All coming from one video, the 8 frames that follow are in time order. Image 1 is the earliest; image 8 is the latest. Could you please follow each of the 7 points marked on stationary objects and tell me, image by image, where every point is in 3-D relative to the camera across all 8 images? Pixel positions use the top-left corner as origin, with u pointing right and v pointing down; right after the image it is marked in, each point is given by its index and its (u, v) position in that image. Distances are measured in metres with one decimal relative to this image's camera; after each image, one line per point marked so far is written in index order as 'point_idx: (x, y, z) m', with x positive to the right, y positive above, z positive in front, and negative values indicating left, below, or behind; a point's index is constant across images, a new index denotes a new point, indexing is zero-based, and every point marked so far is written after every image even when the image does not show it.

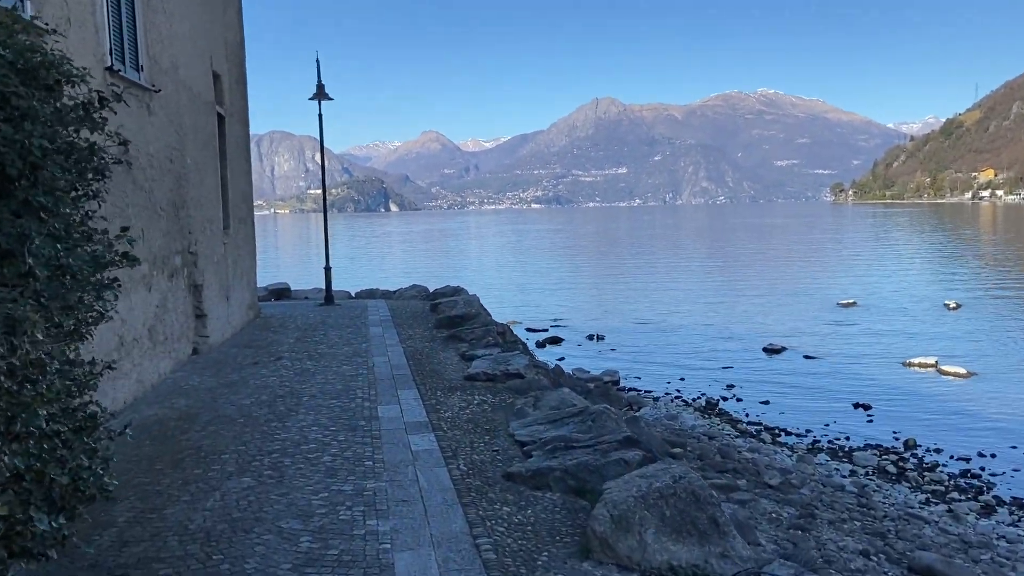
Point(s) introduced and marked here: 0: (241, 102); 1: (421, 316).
0: (-4.8, +3.3, +14.3) m
1: (-1.7, -0.5, +15.0) m
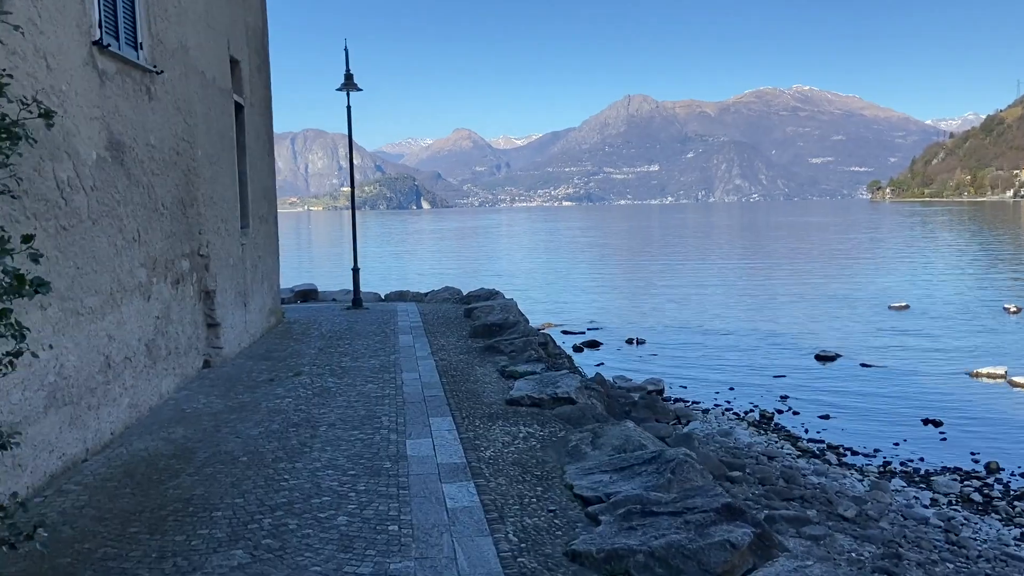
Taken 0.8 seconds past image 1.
0: (-4.1, +3.3, +13.3) m
1: (-1.0, -0.6, +13.9) m
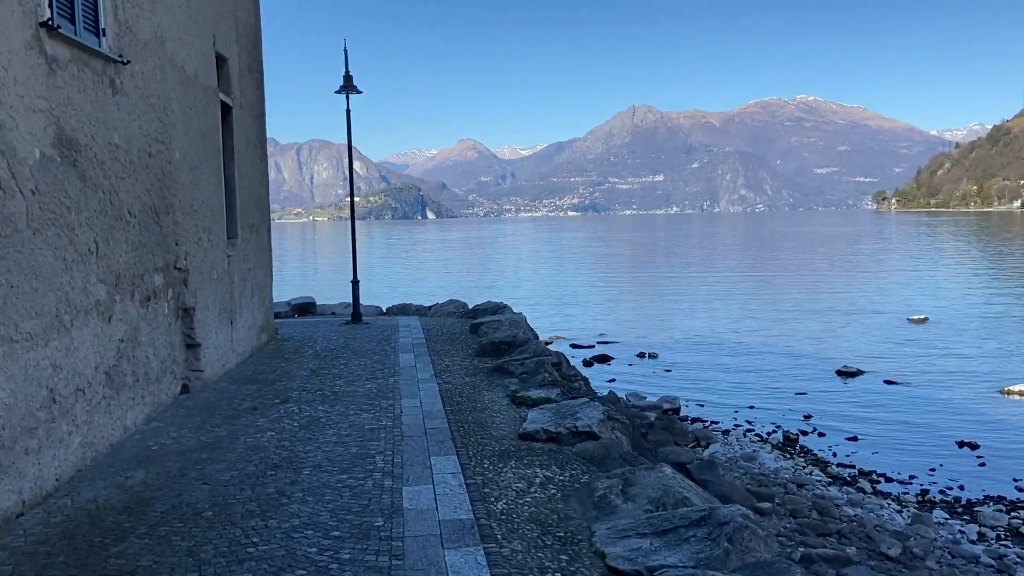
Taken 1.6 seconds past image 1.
0: (-4.0, +3.0, +12.4) m
1: (-0.9, -0.8, +13.0) m
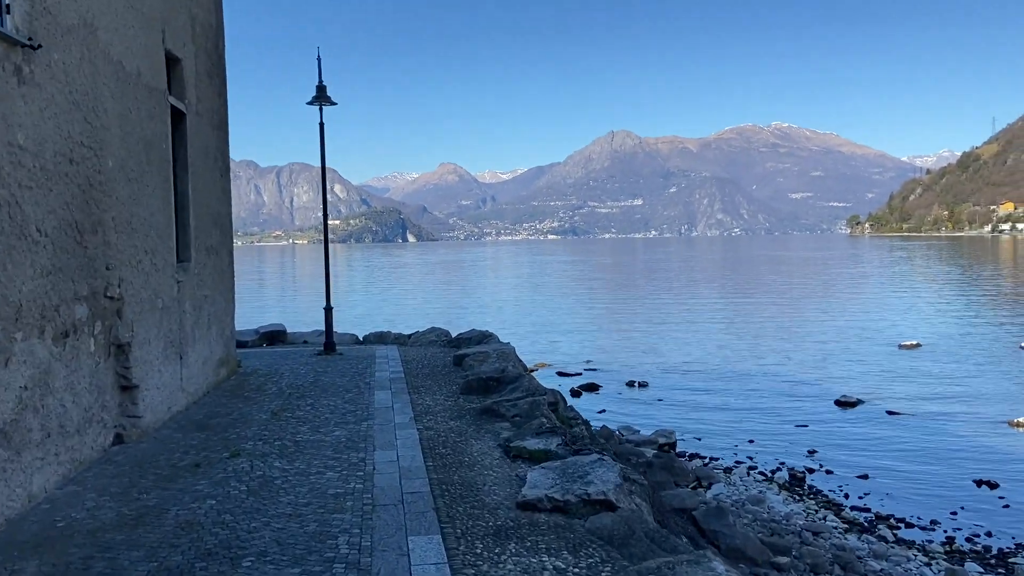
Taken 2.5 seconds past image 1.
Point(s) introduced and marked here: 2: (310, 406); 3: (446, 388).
0: (-4.1, +2.6, +11.2) m
1: (-1.1, -1.3, +11.7) m
2: (-2.3, -1.4, +9.2) m
3: (-0.9, -1.3, +10.4) m
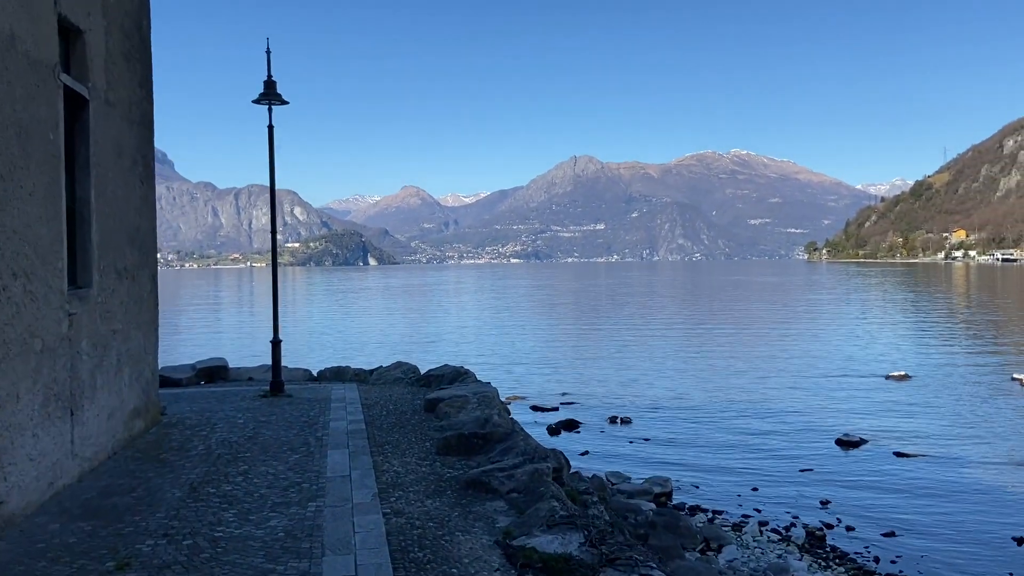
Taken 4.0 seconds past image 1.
0: (-4.3, +2.3, +9.2) m
1: (-1.2, -1.7, +9.7) m
2: (-2.4, -1.7, +7.1) m
3: (-1.0, -1.7, +8.4) m
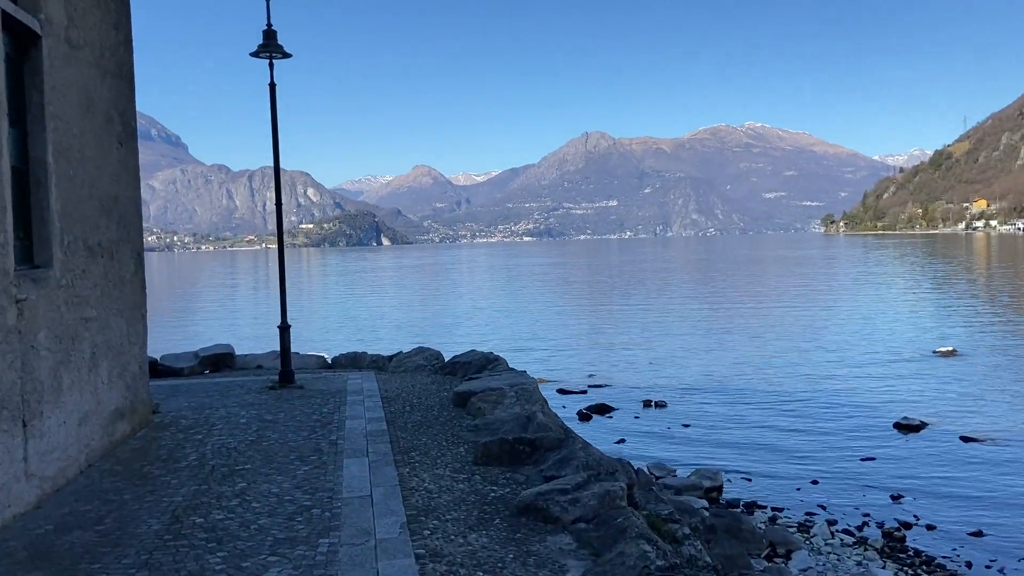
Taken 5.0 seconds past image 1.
0: (-3.9, +2.5, +7.7) m
1: (-0.8, -1.4, +8.3) m
2: (-1.9, -1.5, +5.7) m
3: (-0.5, -1.4, +7.0) m
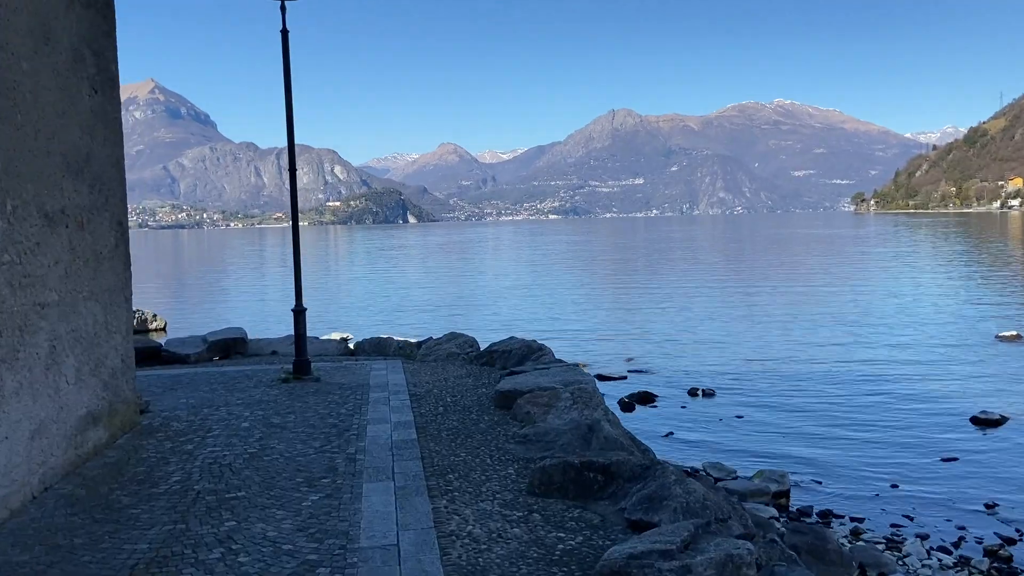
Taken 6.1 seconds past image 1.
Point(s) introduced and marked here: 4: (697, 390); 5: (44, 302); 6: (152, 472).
0: (-3.4, +2.6, +6.2) m
1: (-0.3, -1.2, +6.9) m
2: (-1.6, -1.4, +4.3) m
3: (-0.1, -1.3, +5.5) m
4: (+4.5, -2.5, +19.2) m
5: (-3.2, -0.1, +5.6) m
6: (-2.6, -1.3, +5.8) m
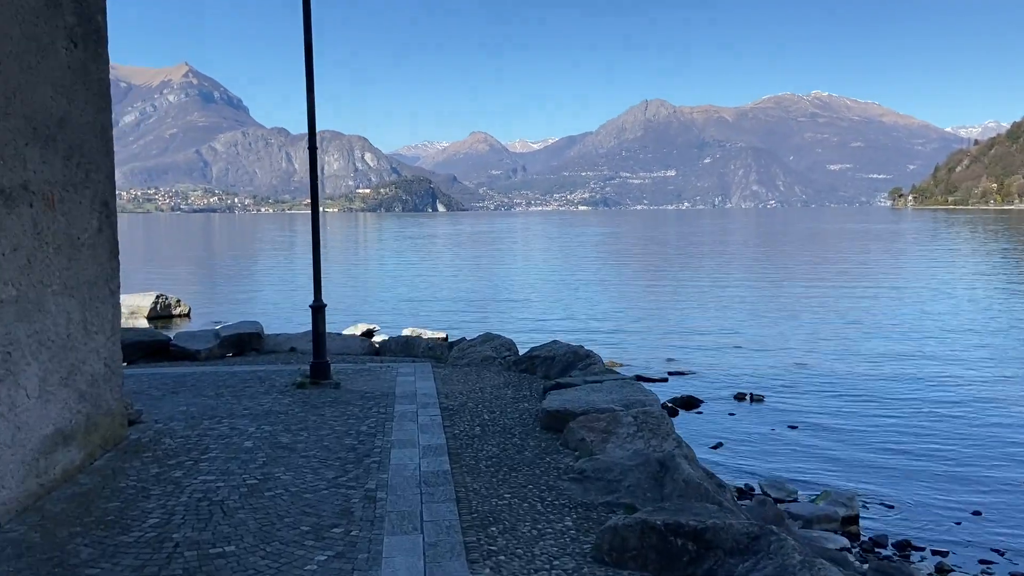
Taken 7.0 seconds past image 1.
0: (-3.0, +2.7, +5.2) m
1: (+0.1, -1.2, +5.7) m
2: (-1.3, -1.4, +3.2) m
3: (+0.2, -1.3, +4.4) m
4: (+5.3, -2.4, +17.9) m
5: (-2.9, -0.1, +4.5) m
6: (-2.3, -1.3, +4.8) m
